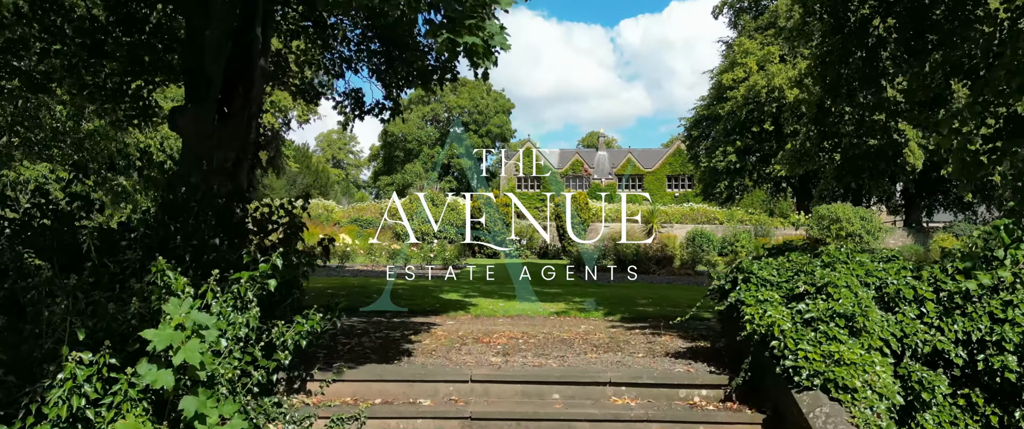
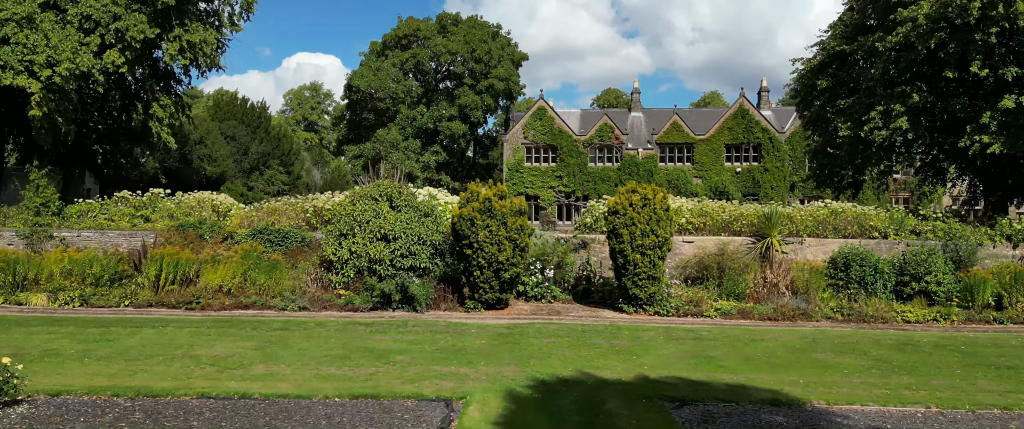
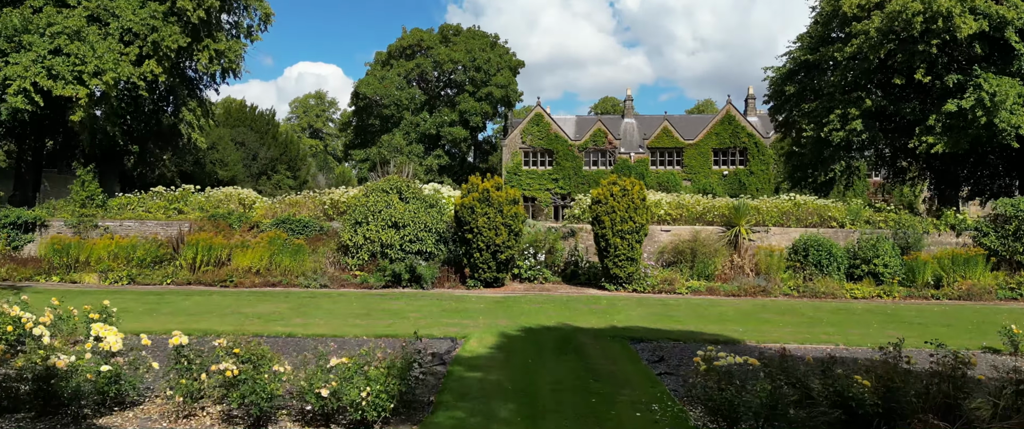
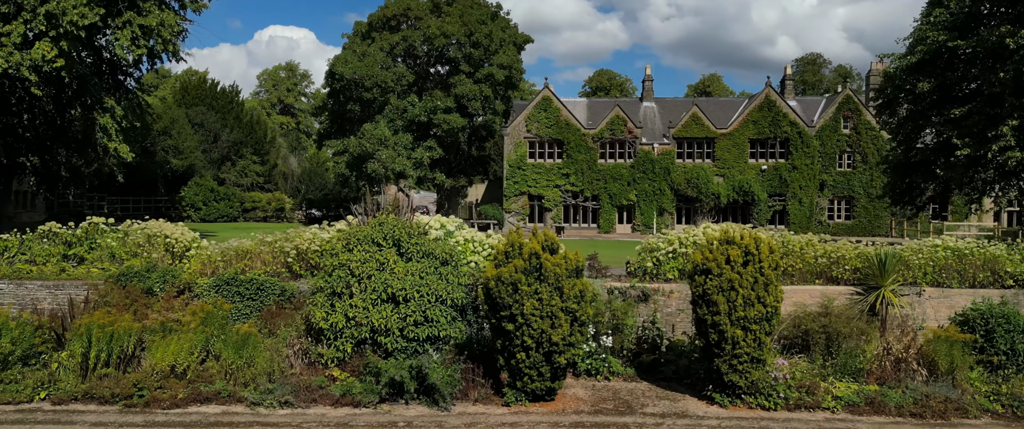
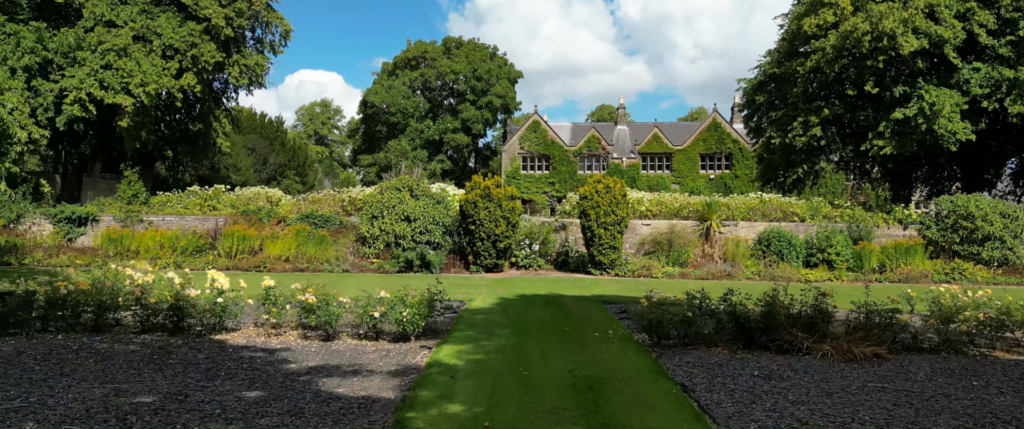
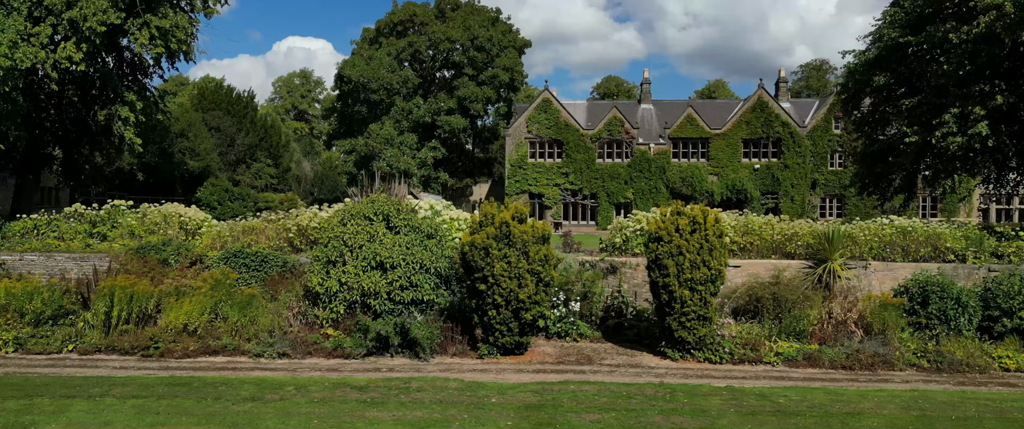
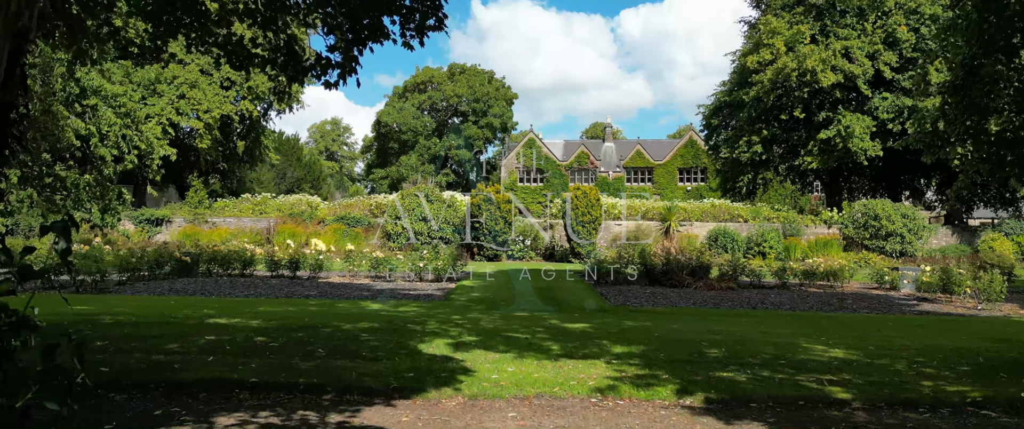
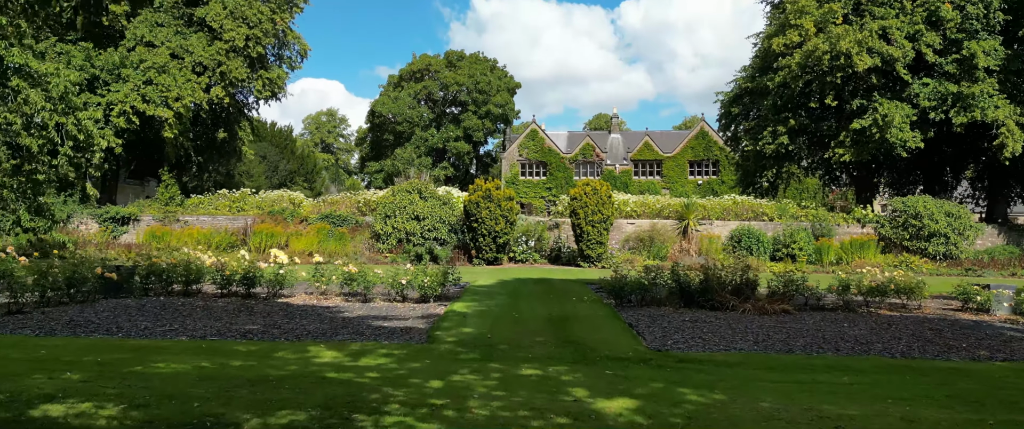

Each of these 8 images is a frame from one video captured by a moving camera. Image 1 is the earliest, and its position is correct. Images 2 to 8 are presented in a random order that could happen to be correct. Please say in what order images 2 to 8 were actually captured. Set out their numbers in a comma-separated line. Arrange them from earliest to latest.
7, 8, 5, 3, 2, 6, 4
